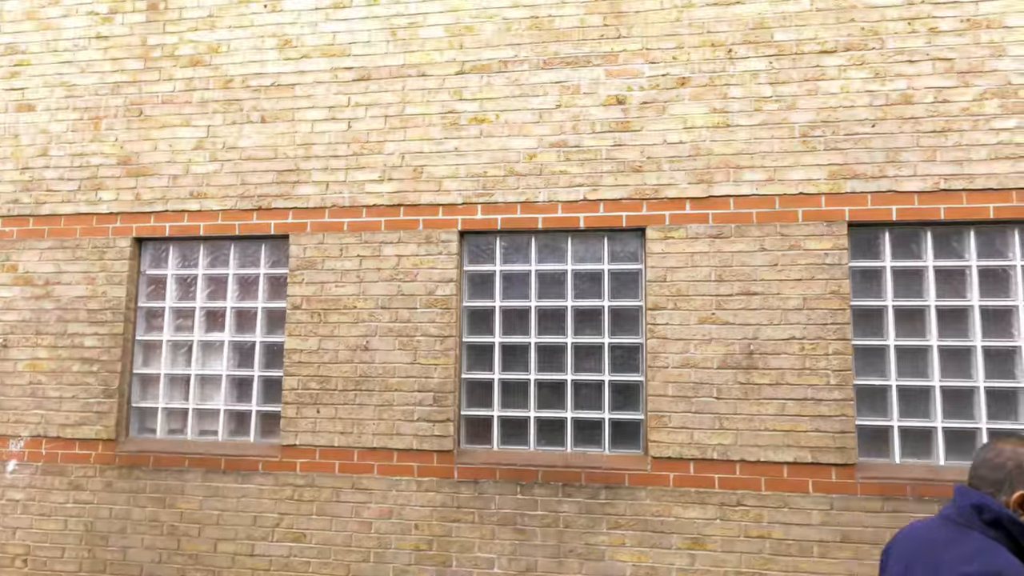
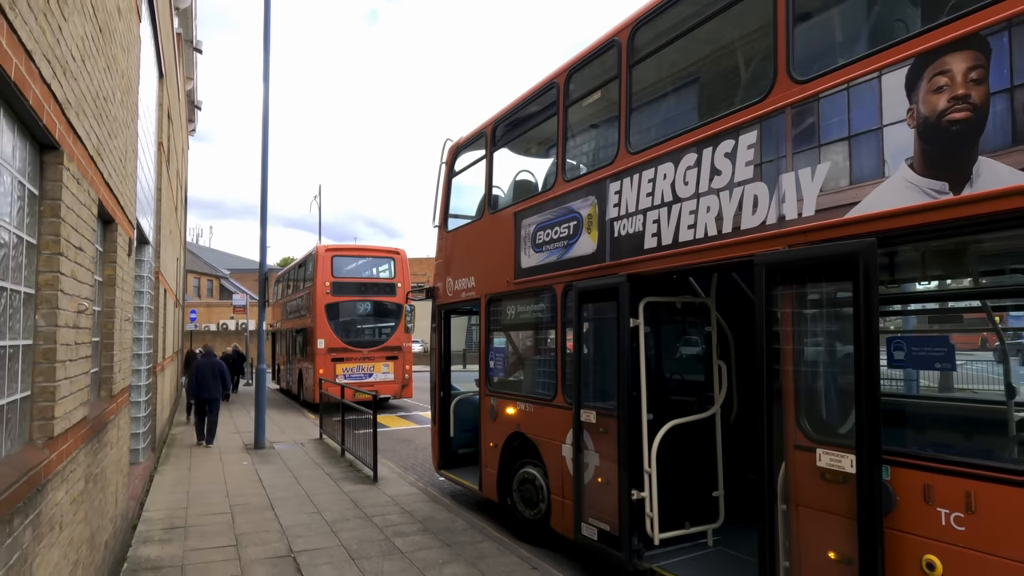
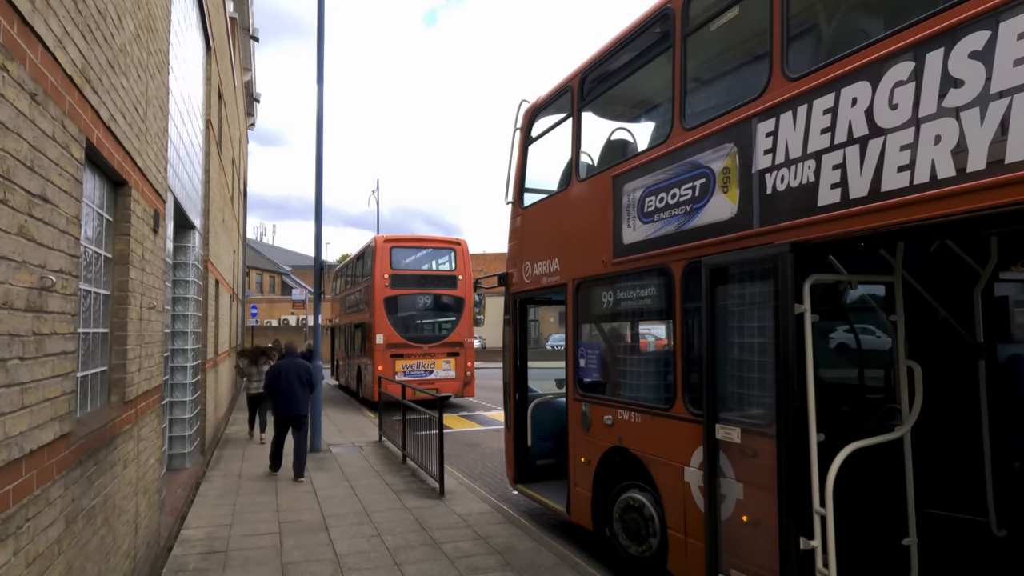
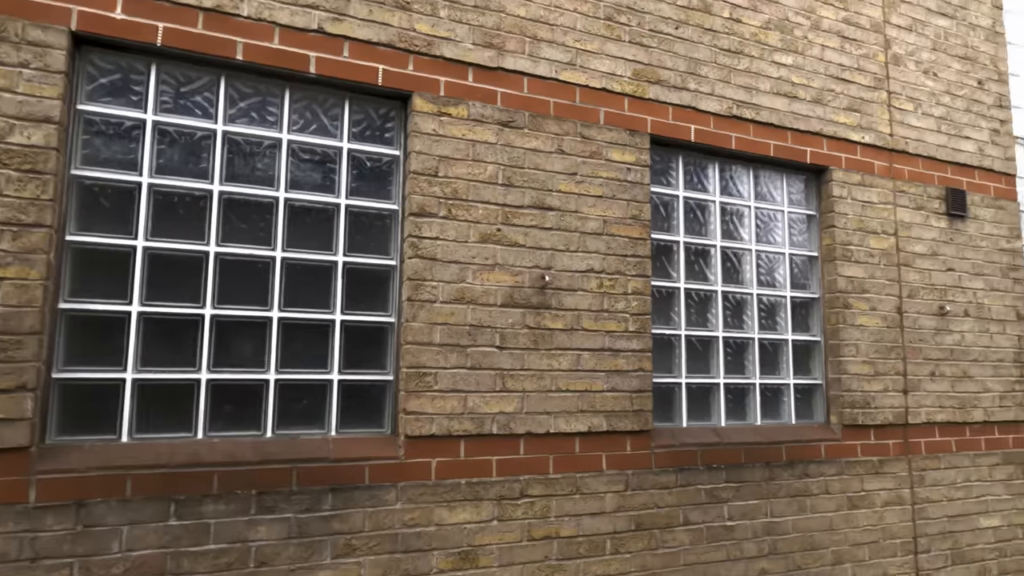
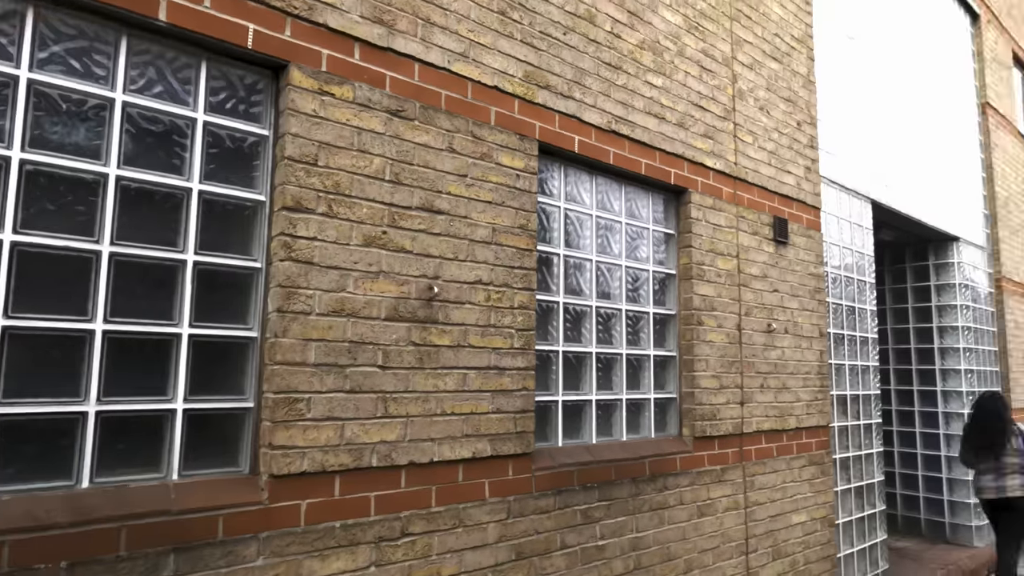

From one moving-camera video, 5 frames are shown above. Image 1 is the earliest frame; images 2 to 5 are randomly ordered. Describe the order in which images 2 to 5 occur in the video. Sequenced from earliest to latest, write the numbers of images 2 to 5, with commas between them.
4, 5, 3, 2
